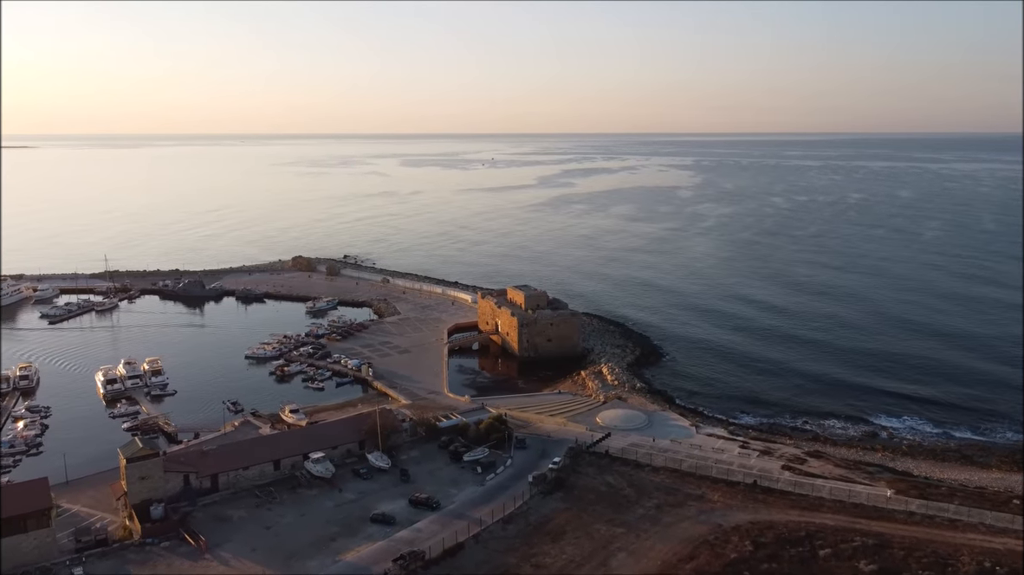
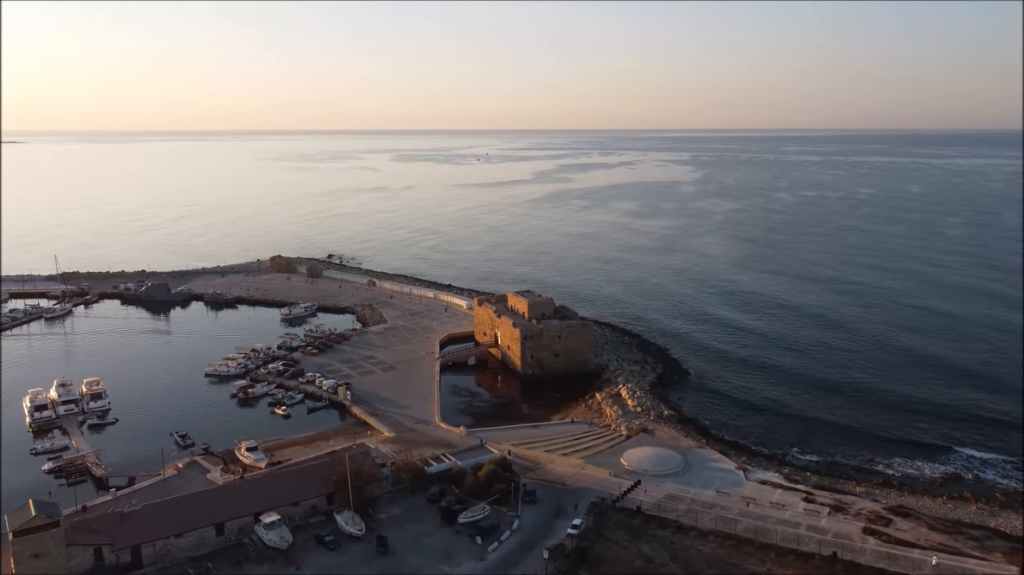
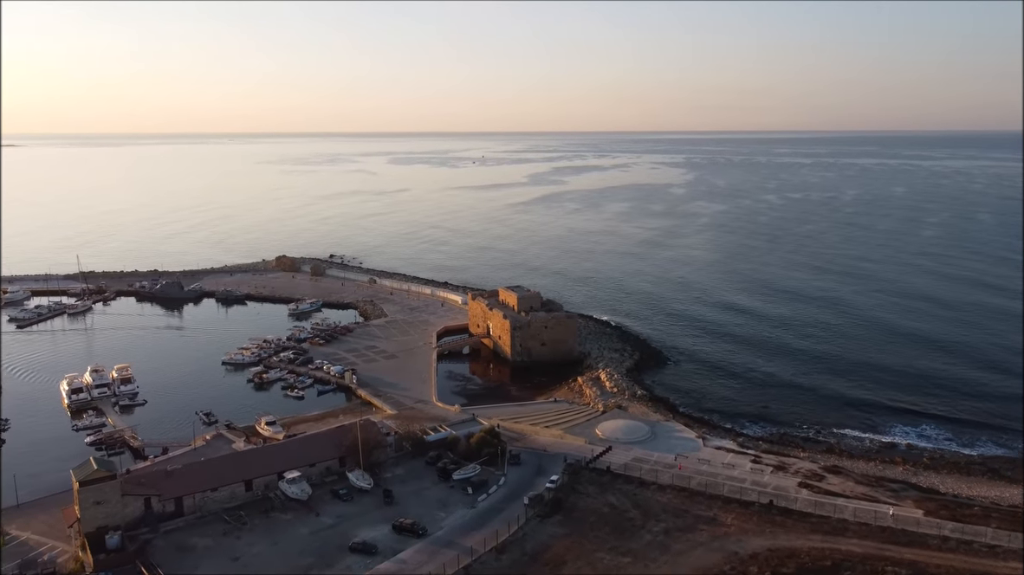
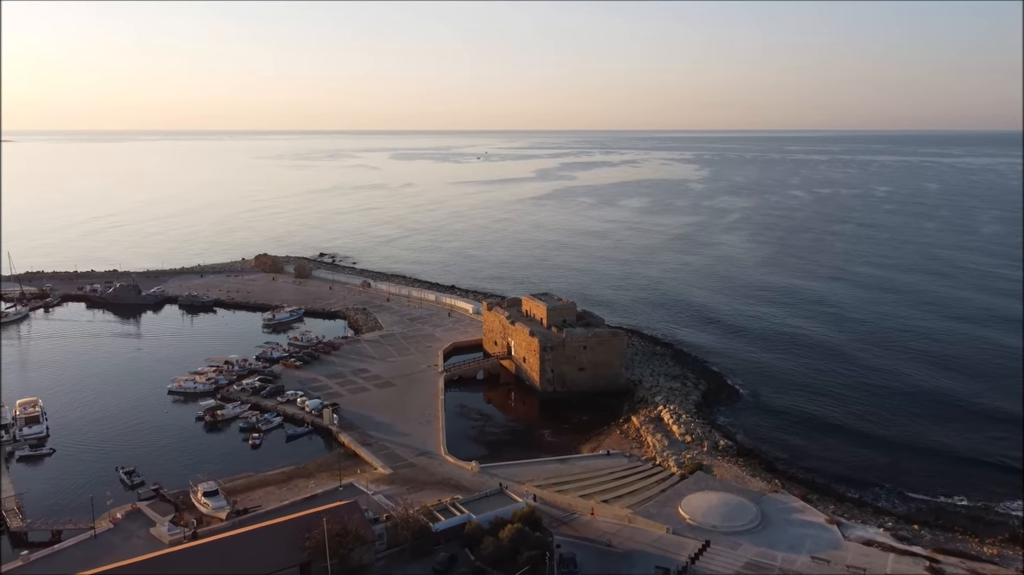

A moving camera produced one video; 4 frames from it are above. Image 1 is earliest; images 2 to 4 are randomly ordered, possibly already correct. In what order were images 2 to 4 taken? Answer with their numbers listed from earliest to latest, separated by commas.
3, 2, 4
